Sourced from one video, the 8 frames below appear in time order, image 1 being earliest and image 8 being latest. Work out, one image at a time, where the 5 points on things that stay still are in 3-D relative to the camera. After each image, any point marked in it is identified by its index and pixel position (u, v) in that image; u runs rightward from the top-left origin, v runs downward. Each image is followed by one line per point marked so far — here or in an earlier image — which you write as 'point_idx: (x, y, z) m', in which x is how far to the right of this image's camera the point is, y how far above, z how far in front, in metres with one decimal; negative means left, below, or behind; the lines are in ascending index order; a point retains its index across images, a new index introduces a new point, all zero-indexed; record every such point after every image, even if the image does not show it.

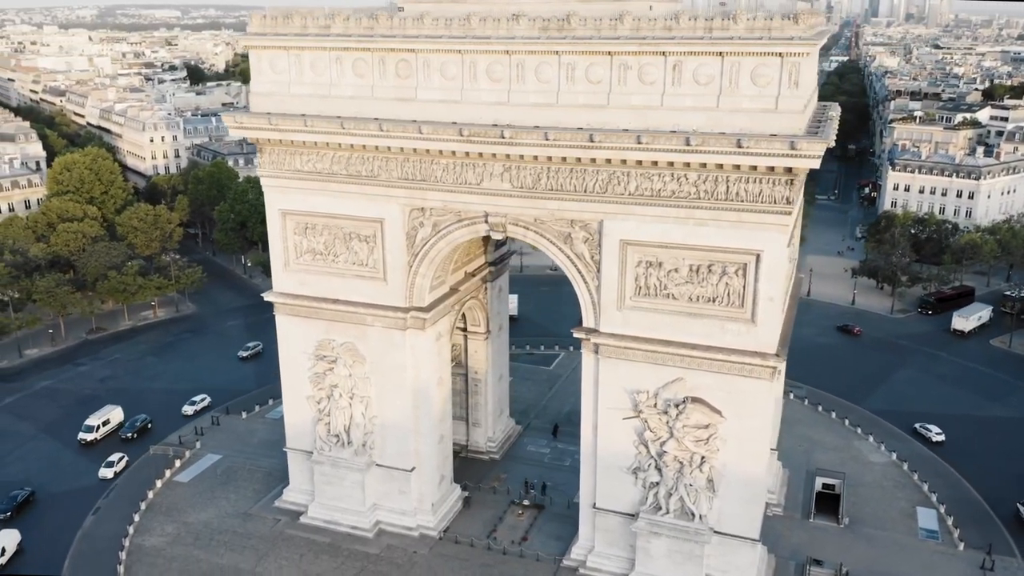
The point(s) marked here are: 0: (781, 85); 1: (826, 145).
0: (+6.0, +4.6, +18.3) m
1: (+6.8, +3.1, +17.9) m
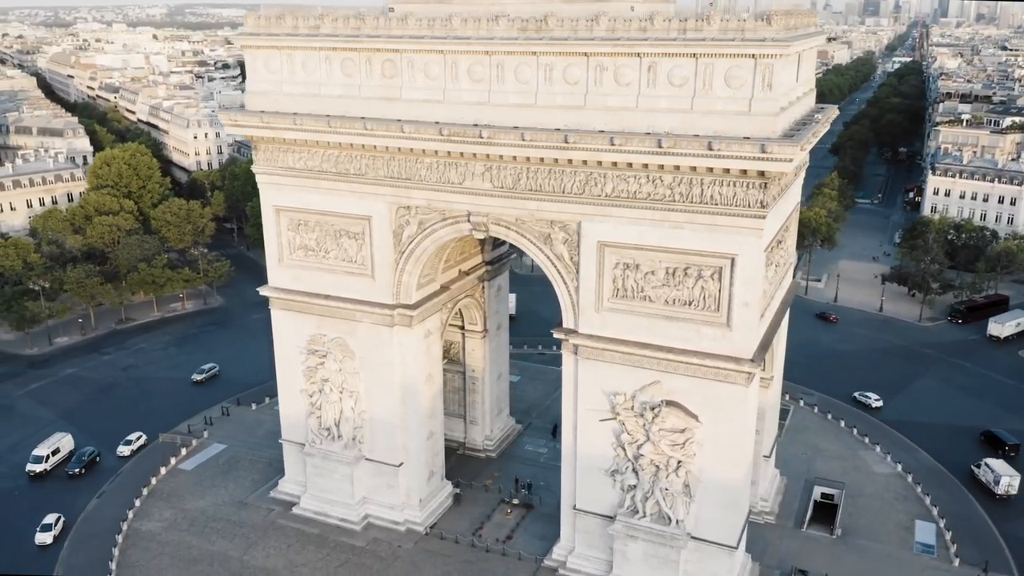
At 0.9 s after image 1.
0: (+5.3, +4.5, +18.1) m
1: (+6.1, +3.0, +17.6) m
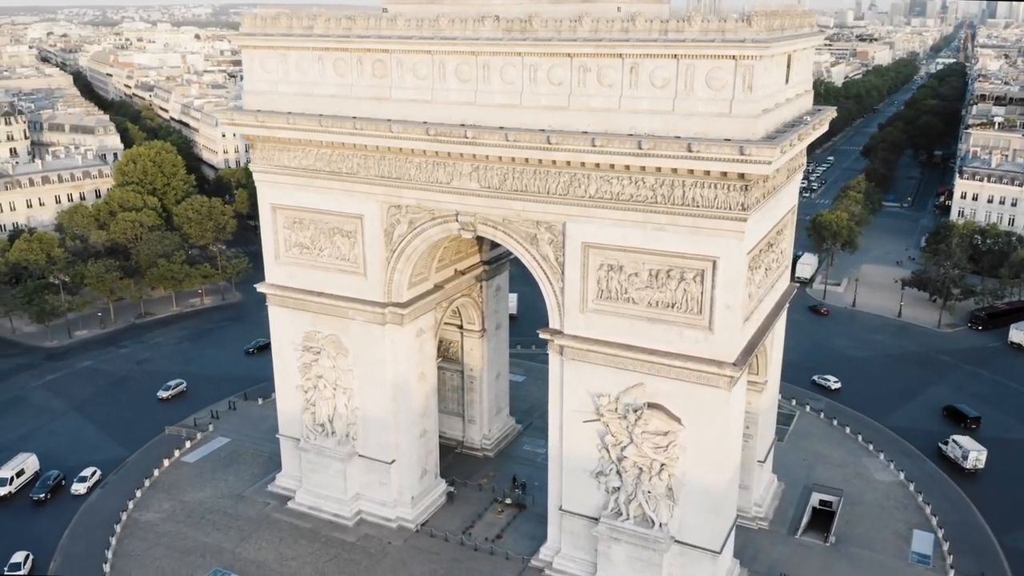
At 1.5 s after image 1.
0: (+4.9, +4.4, +17.9) m
1: (+5.6, +2.9, +17.4) m
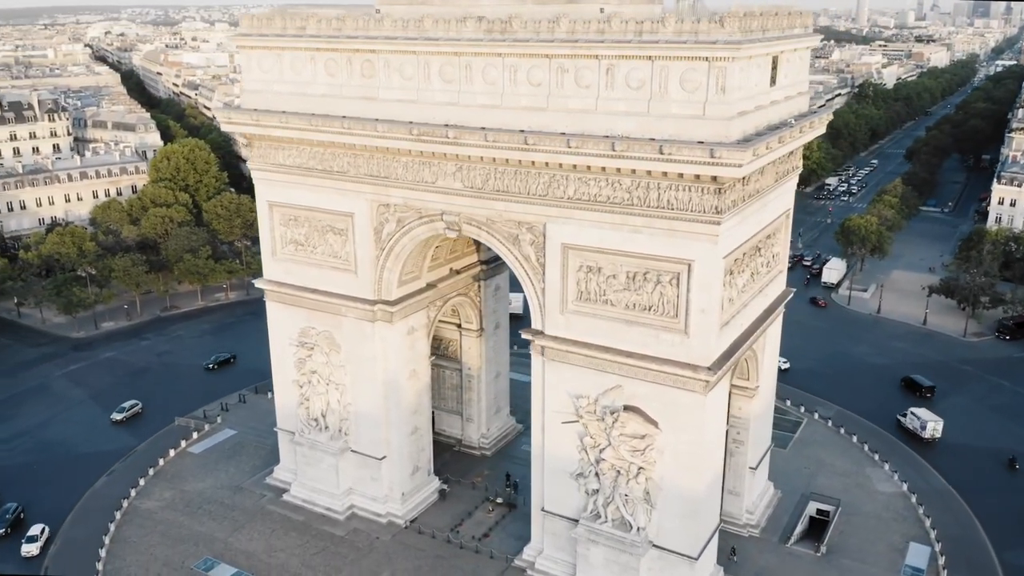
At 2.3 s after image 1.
0: (+4.3, +4.3, +17.8) m
1: (+4.9, +2.8, +17.2) m
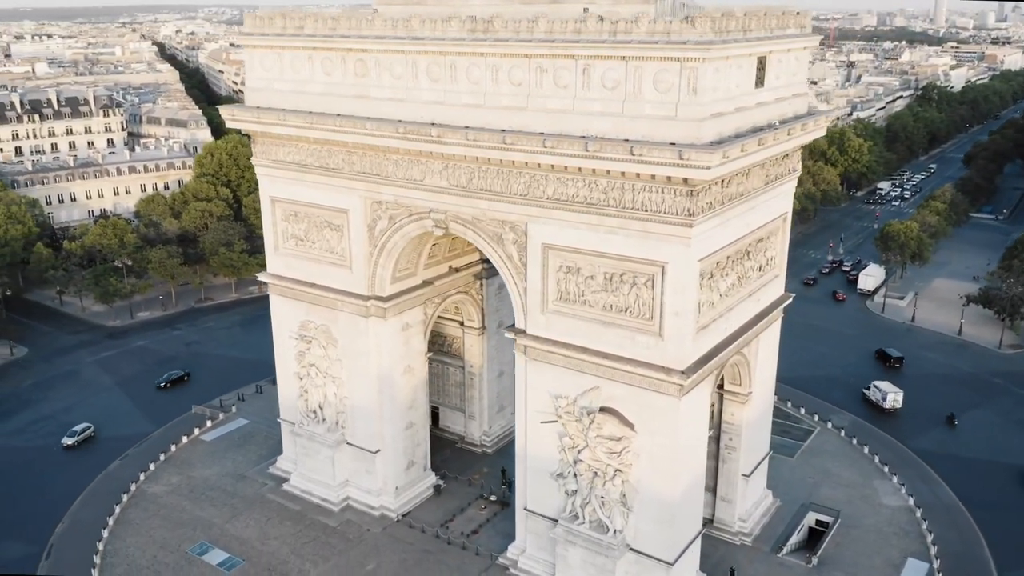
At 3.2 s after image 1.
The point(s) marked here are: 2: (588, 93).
0: (+3.6, +4.2, +17.6) m
1: (+4.2, +2.8, +17.0) m
2: (+1.8, +4.5, +18.9) m
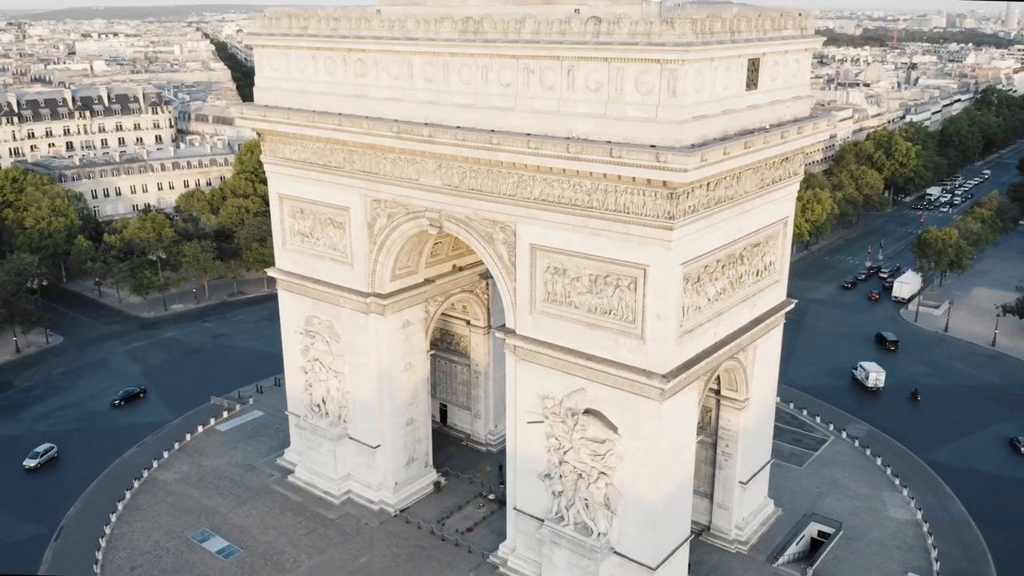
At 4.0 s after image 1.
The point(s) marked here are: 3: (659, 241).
0: (+3.2, +4.2, +17.5) m
1: (+3.7, +2.7, +16.9) m
2: (+1.4, +4.5, +18.9) m
3: (+3.3, +1.1, +18.3) m
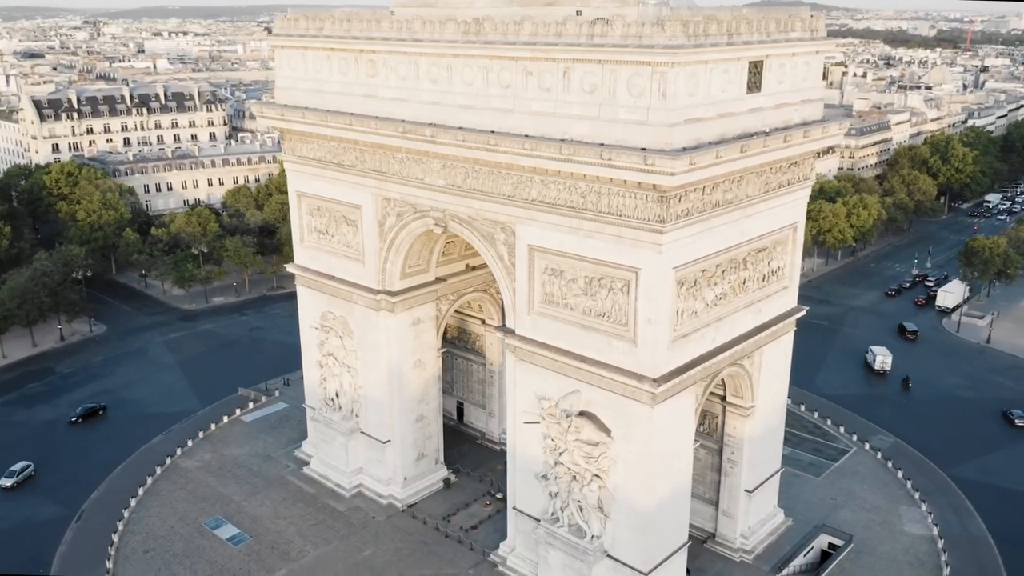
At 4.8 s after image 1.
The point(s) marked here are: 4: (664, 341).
0: (+3.0, +4.1, +17.4) m
1: (+3.5, +2.6, +16.7) m
2: (+1.3, +4.4, +18.9) m
3: (+3.1, +1.0, +18.2) m
4: (+3.5, -1.2, +18.8) m
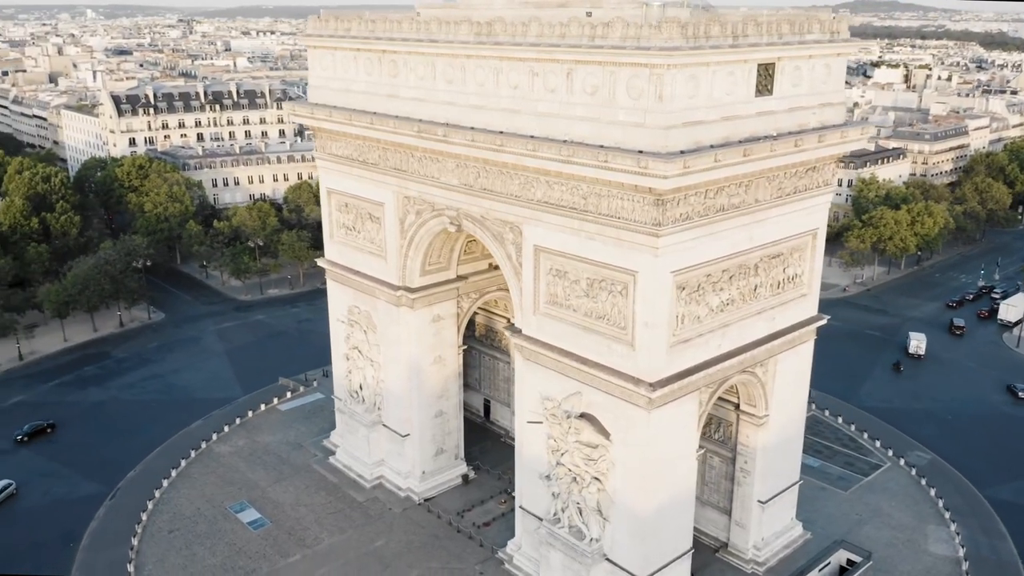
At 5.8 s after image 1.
0: (+2.9, +4.0, +17.3) m
1: (+3.3, +2.5, +16.6) m
2: (+1.4, +4.4, +18.9) m
3: (+3.0, +0.9, +18.1) m
4: (+3.3, -1.3, +18.7) m
